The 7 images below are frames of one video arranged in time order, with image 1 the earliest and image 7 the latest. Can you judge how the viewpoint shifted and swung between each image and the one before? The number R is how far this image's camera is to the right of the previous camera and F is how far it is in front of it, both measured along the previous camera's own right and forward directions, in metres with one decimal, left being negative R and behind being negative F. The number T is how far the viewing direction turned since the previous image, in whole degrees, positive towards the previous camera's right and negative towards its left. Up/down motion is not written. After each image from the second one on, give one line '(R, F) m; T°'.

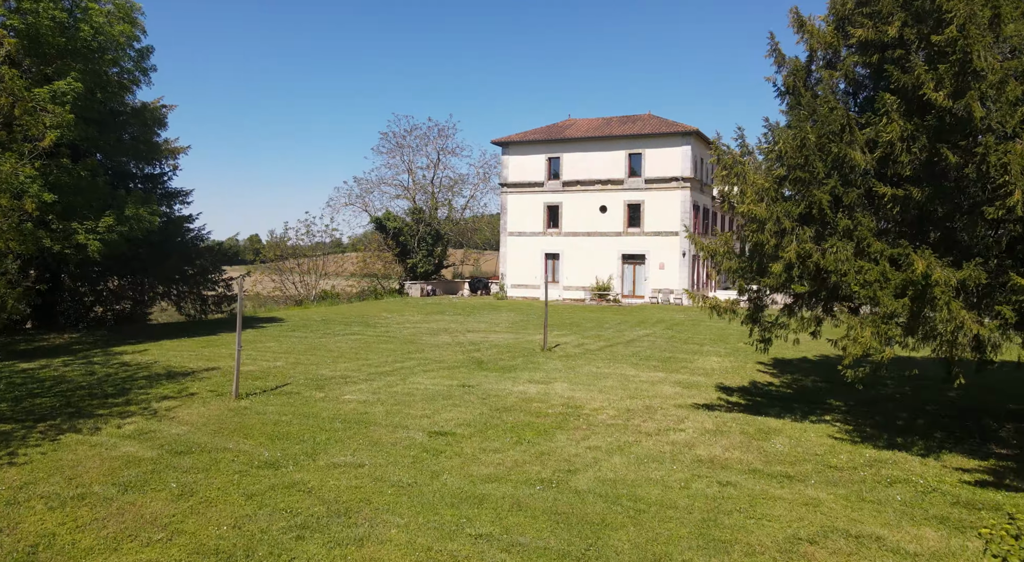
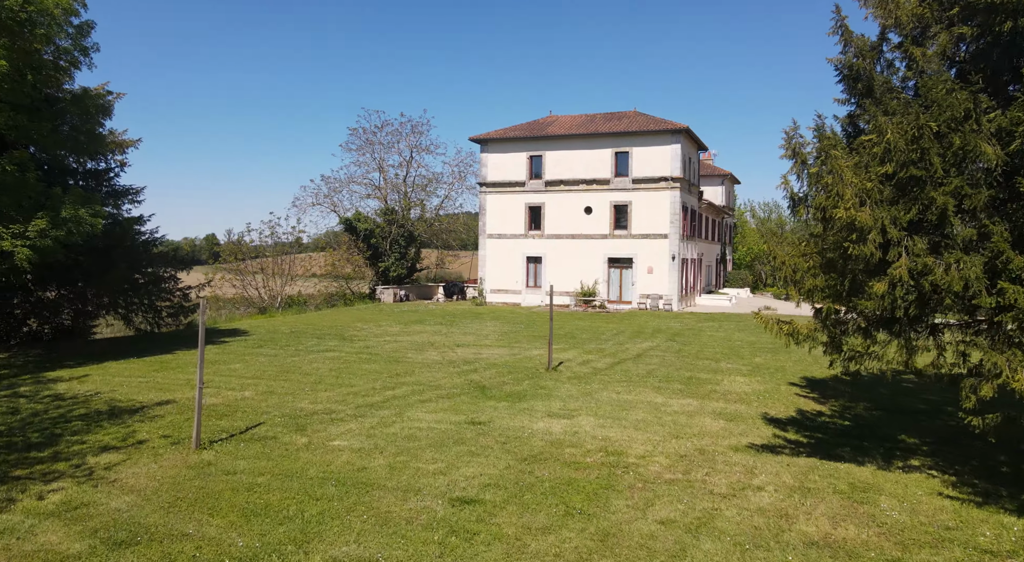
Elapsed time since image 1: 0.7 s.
(-0.7, +1.8) m; +3°
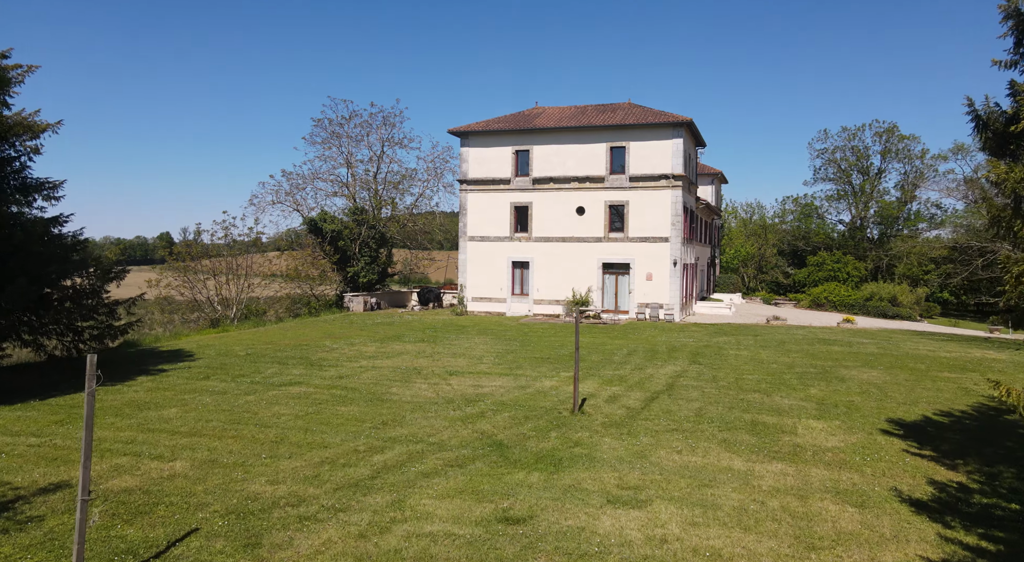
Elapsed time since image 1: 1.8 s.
(-0.8, +3.1) m; +3°
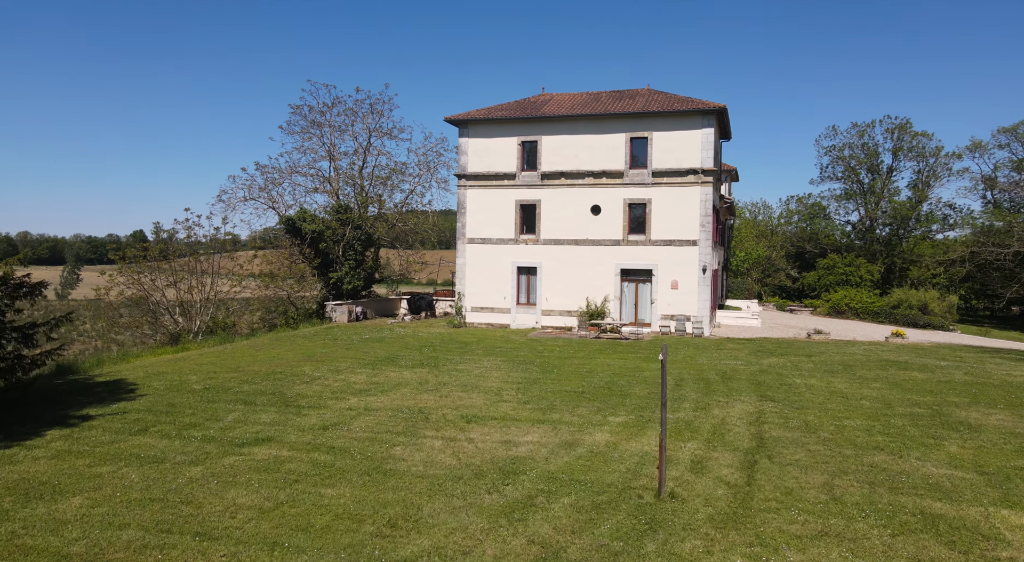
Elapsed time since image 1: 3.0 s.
(-0.9, +3.5) m; +1°
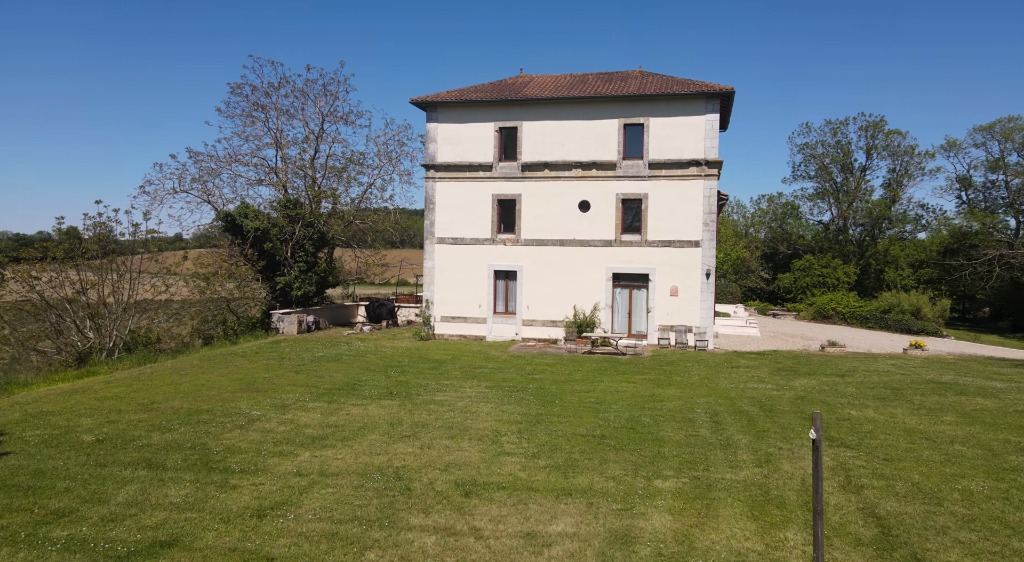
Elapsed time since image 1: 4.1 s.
(-0.7, +3.3) m; +4°
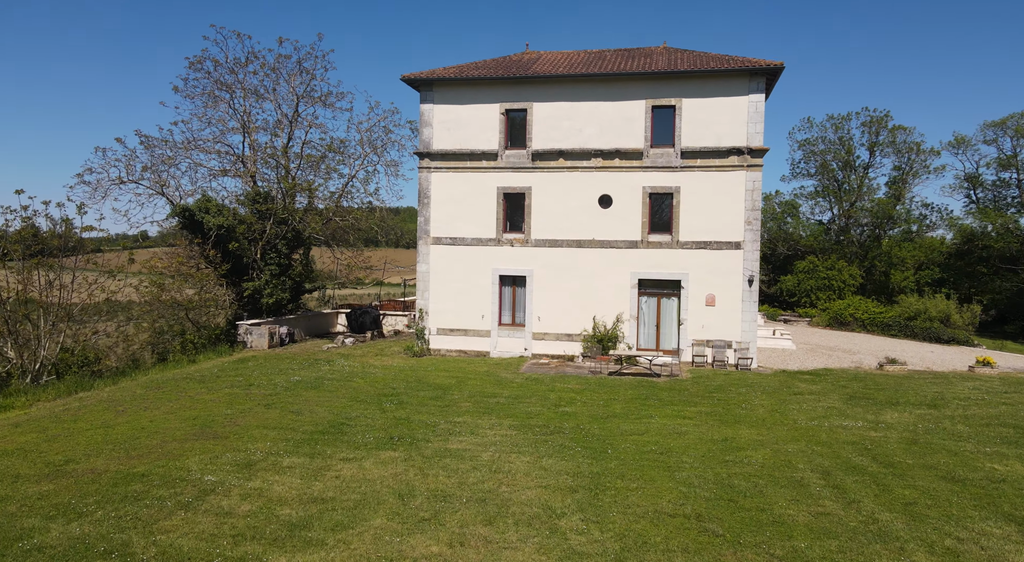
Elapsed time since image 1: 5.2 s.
(-1.0, +3.3) m; +2°
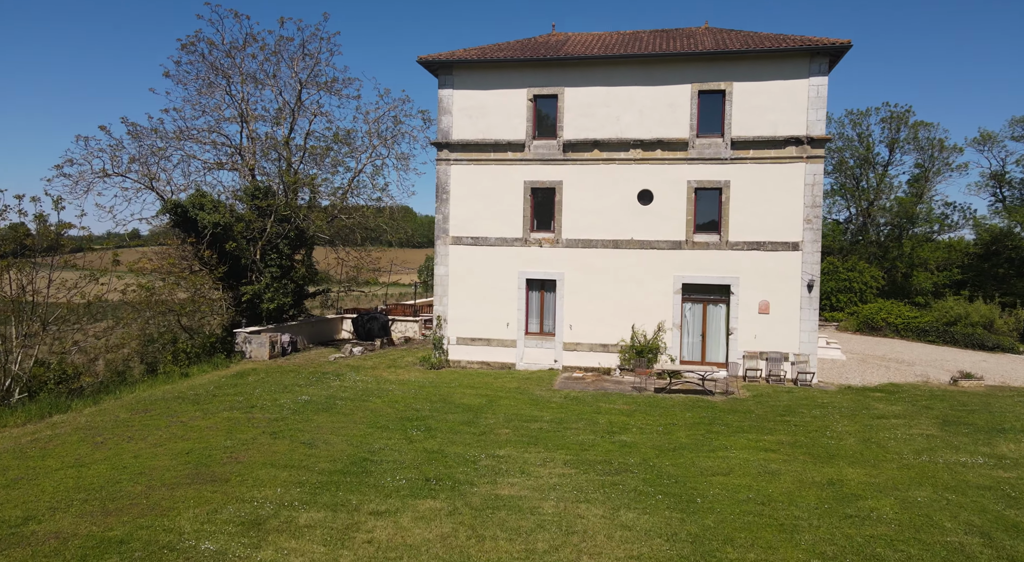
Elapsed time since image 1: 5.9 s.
(-0.9, +2.0) m; 0°
